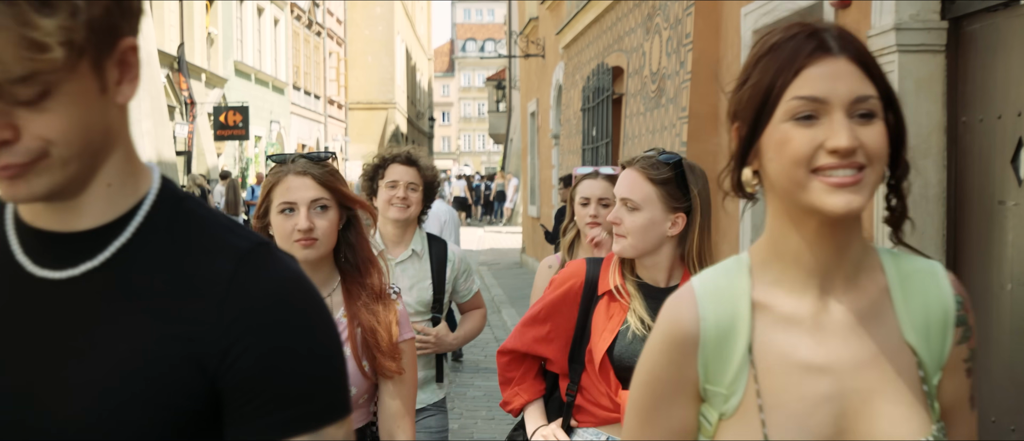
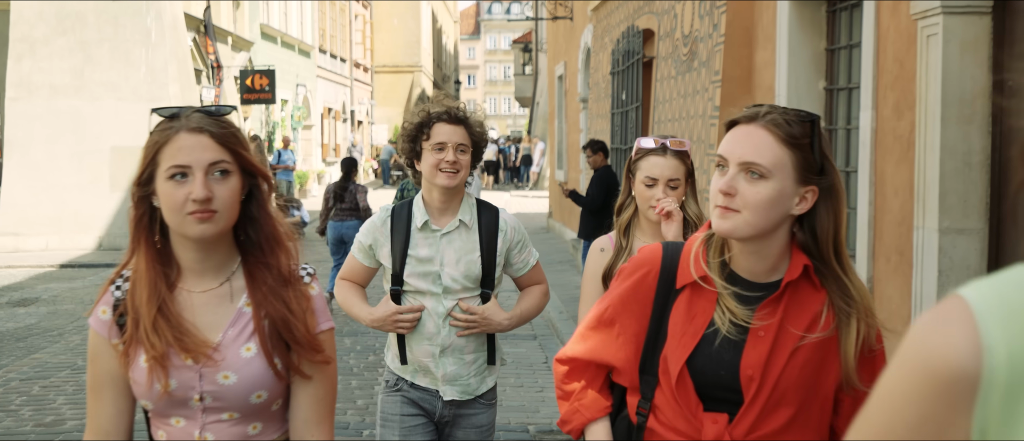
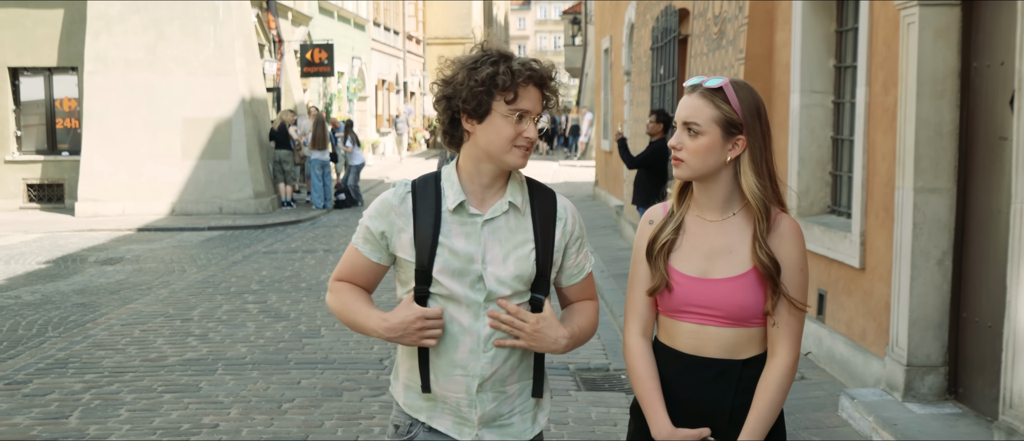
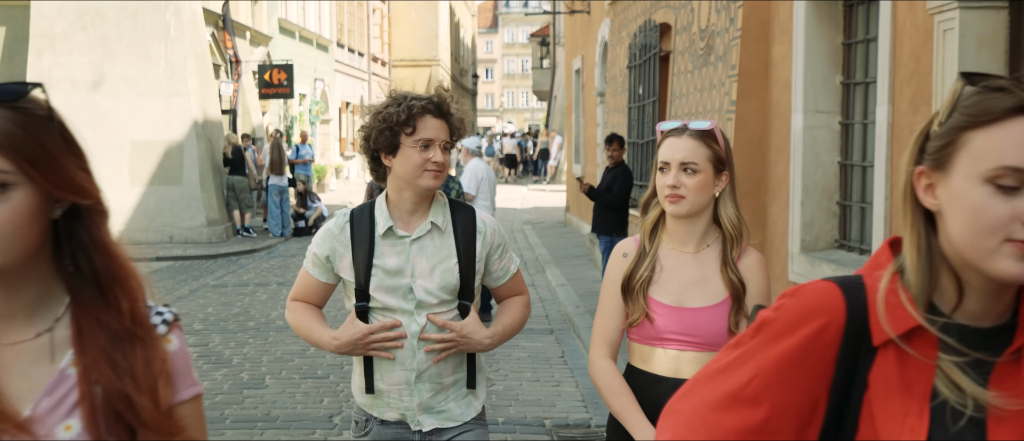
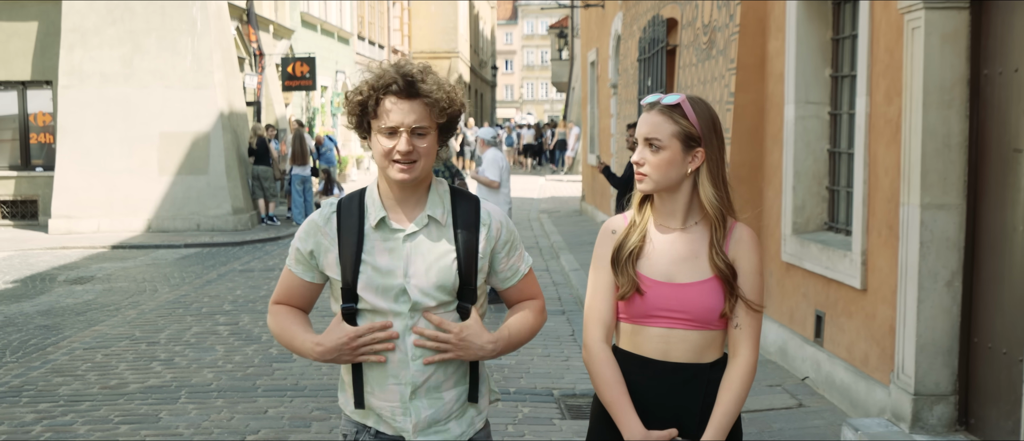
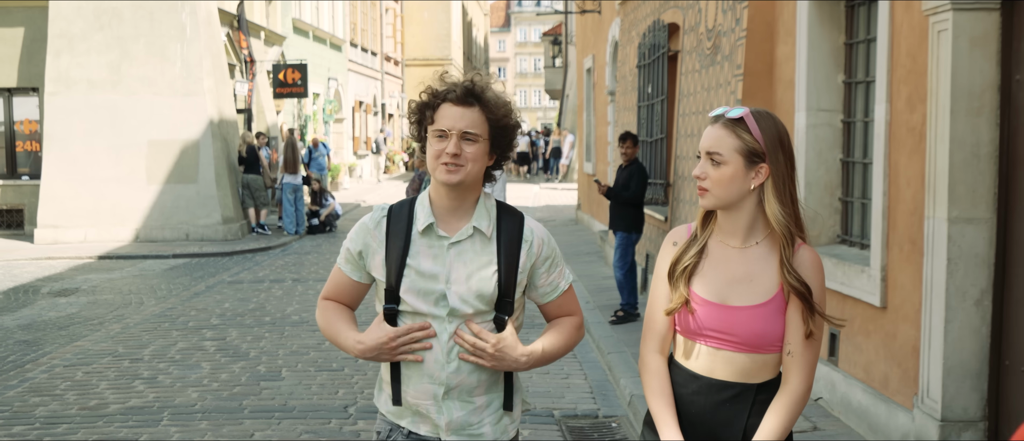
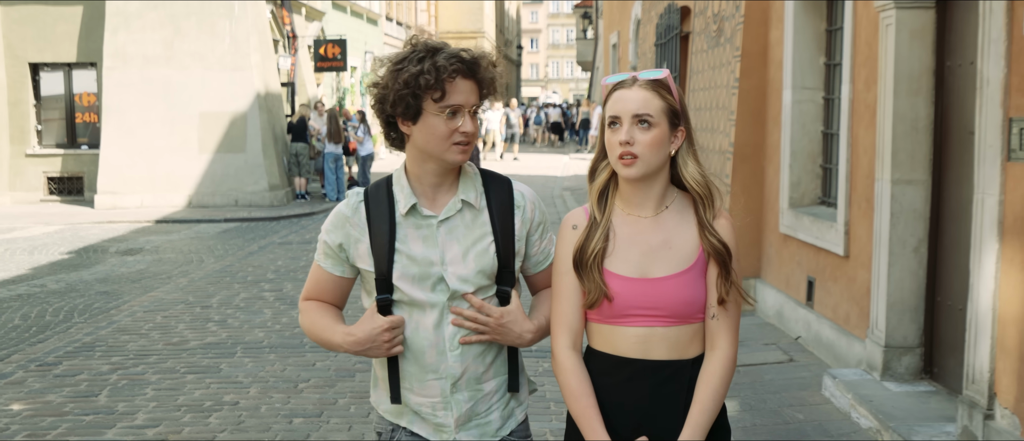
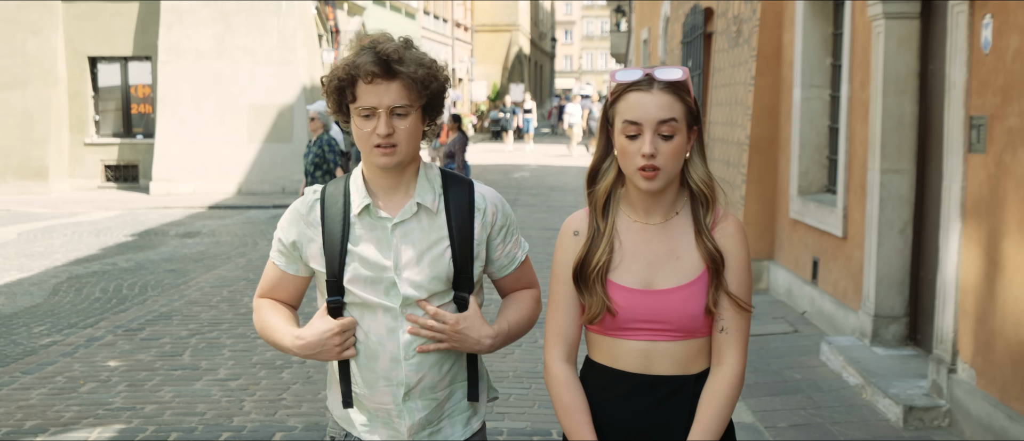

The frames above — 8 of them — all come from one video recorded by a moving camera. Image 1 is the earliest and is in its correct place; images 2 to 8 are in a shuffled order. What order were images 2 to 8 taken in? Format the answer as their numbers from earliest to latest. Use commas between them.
2, 4, 6, 5, 3, 7, 8
